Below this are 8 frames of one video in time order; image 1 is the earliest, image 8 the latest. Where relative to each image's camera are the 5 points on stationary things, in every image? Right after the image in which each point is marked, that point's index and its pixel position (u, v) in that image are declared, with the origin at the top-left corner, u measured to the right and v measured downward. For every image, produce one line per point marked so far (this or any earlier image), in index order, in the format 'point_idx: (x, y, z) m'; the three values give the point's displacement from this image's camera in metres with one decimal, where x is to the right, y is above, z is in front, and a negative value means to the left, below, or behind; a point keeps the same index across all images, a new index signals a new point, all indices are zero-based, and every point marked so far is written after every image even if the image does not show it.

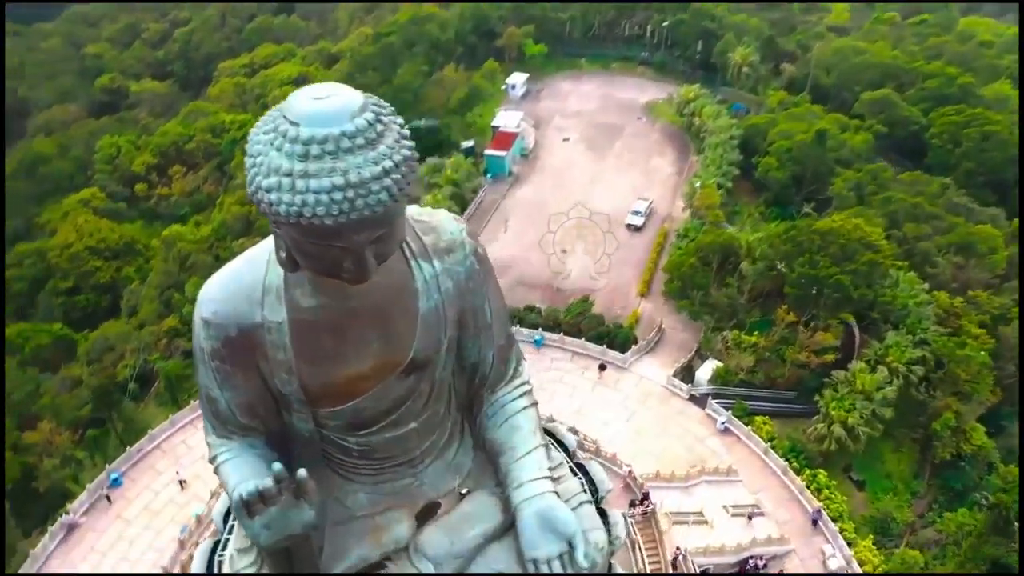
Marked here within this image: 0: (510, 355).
0: (-0.1, -0.7, +8.8) m
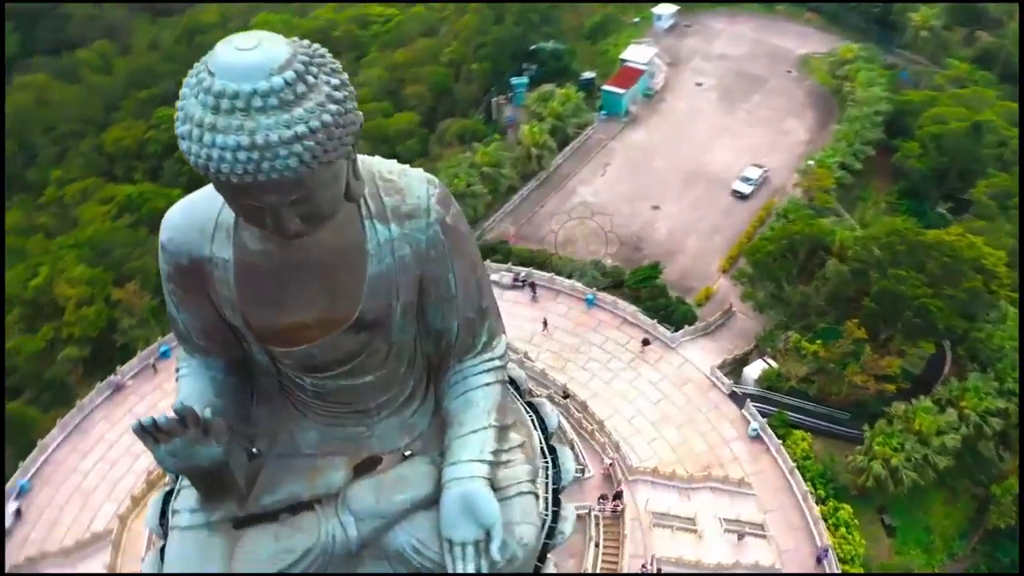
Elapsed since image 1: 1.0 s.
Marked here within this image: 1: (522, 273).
0: (-0.4, -0.4, +8.4) m
1: (+0.2, +0.3, +14.4) m
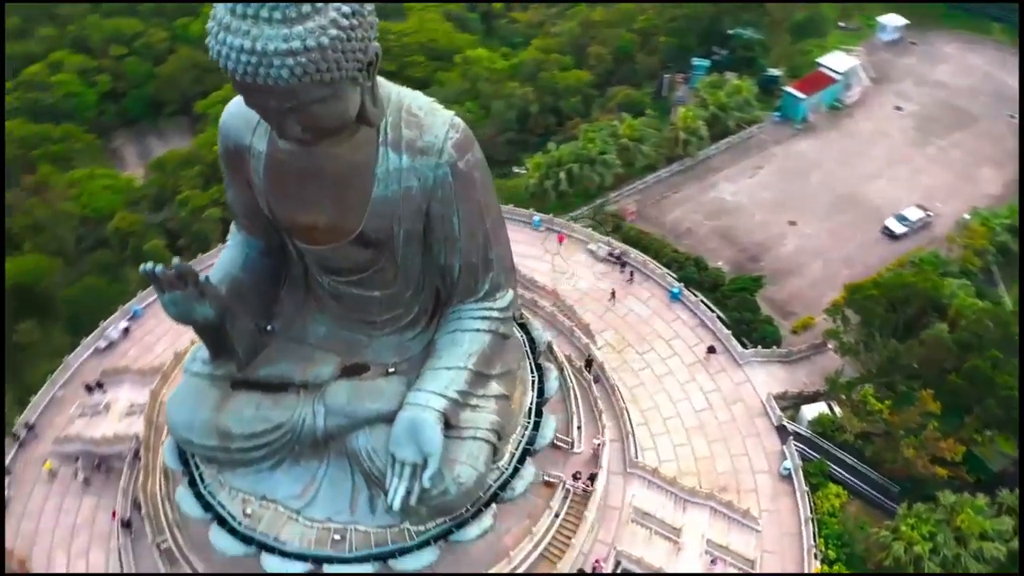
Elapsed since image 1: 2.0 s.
0: (-0.3, +0.1, +8.8) m
1: (+1.9, +0.7, +14.4) m
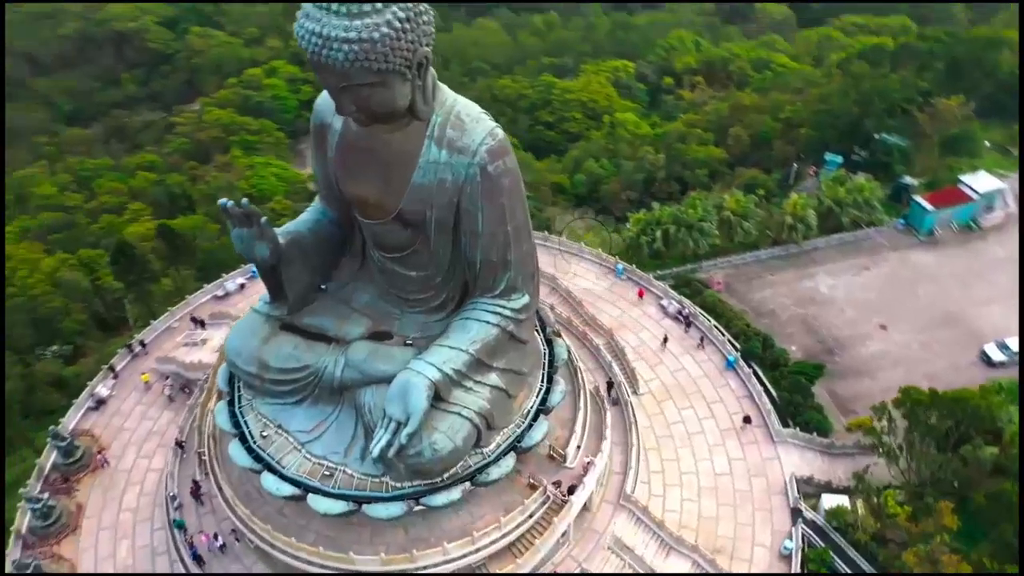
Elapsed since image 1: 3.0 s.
0: (-0.1, +0.2, +9.8) m
1: (+3.2, -0.4, +14.9) m
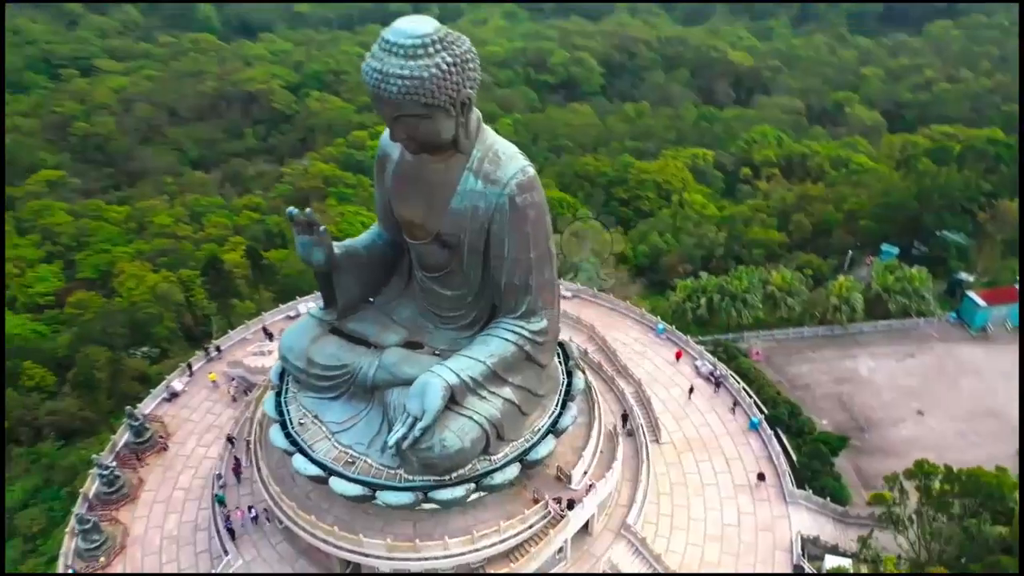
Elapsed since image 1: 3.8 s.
0: (+0.1, -0.1, +10.9) m
1: (+3.9, -1.6, +15.4) m
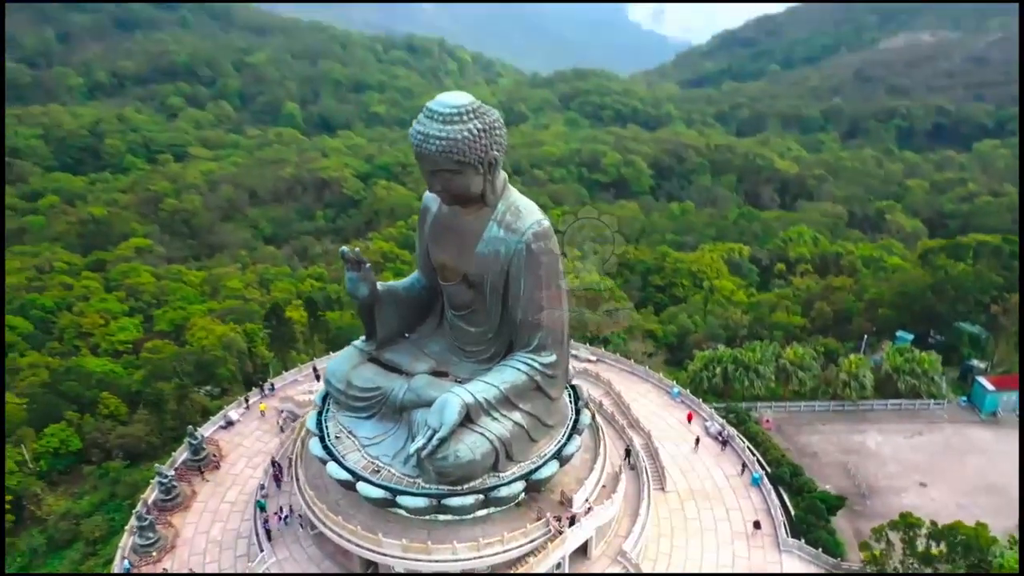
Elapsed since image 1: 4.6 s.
0: (+0.4, -0.7, +12.4) m
1: (+4.3, -2.9, +16.5) m
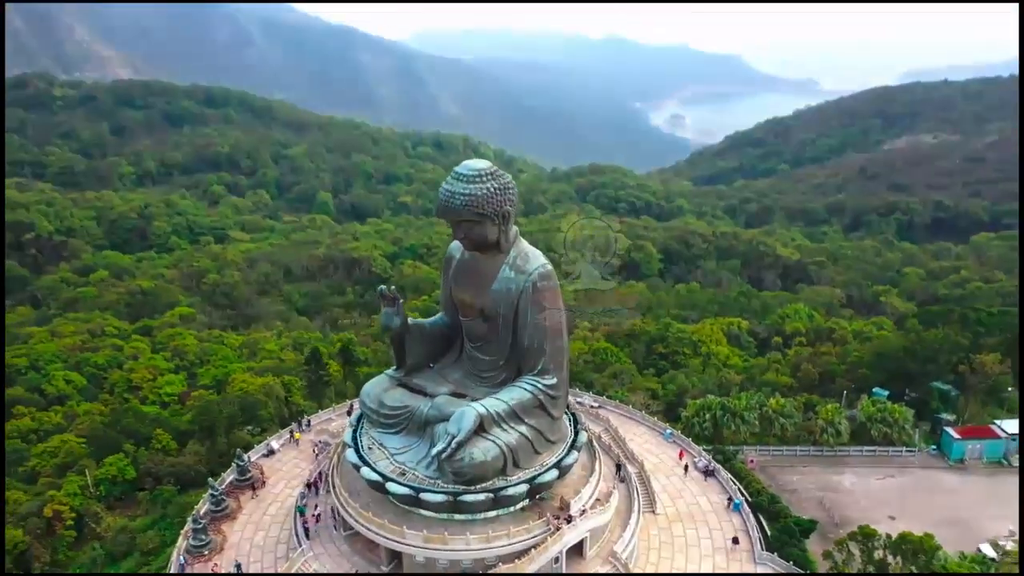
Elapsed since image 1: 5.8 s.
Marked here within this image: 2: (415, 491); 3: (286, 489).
0: (+0.5, -1.3, +14.8) m
1: (+4.5, -4.0, +18.5) m
2: (-1.7, -3.5, +14.3) m
3: (-5.0, -4.5, +18.2) m
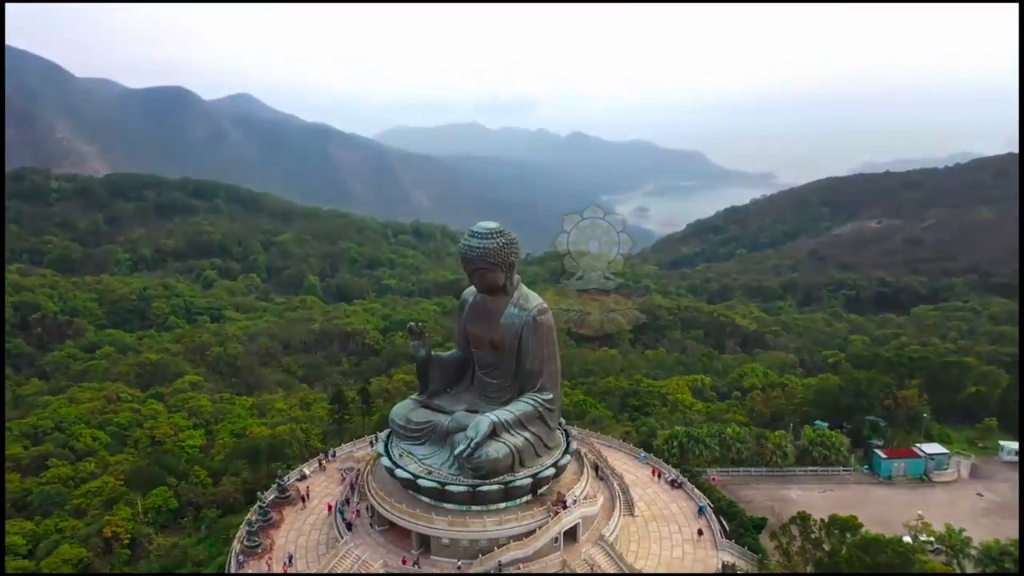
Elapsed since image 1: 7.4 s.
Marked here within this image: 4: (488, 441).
0: (+0.6, -2.1, +18.5) m
1: (+4.5, -5.1, +22.0) m
2: (-1.5, -4.2, +17.7) m
3: (-5.0, -5.6, +21.3) m
4: (-0.5, -3.3, +17.8) m
